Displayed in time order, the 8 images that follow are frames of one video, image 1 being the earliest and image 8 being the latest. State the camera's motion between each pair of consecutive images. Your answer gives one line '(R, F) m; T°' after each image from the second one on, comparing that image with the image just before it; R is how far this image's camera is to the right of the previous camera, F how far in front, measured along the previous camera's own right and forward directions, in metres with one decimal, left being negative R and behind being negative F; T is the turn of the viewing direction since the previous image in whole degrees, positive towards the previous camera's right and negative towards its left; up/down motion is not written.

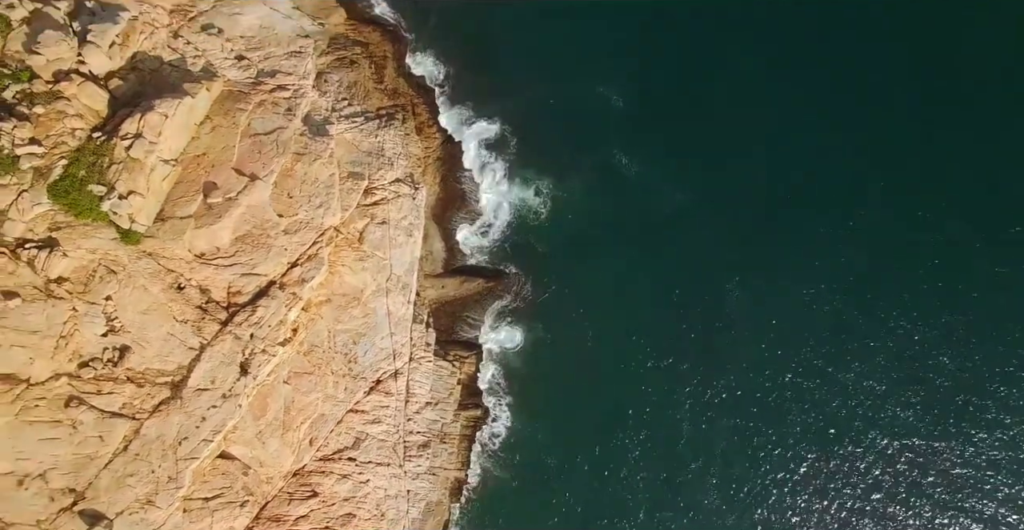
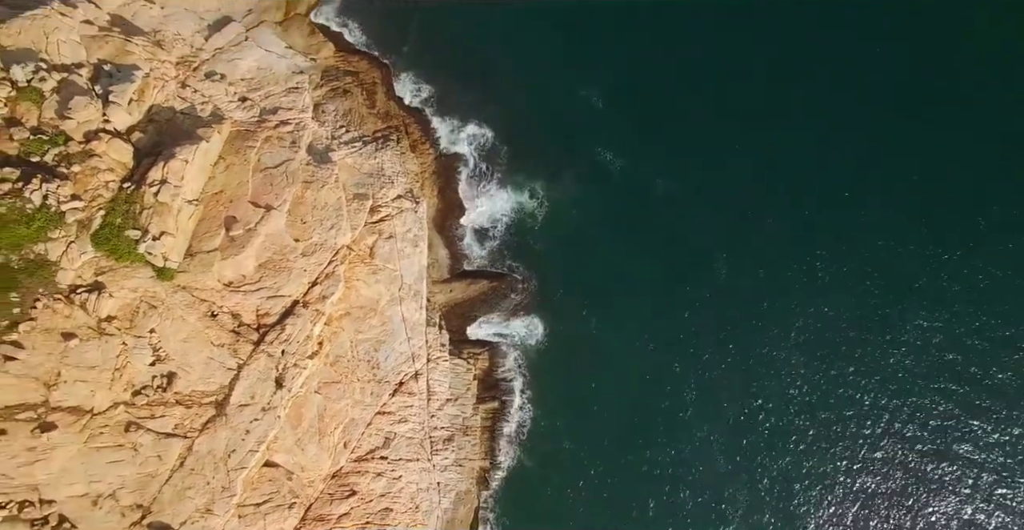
(0.0, -3.1) m; 0°
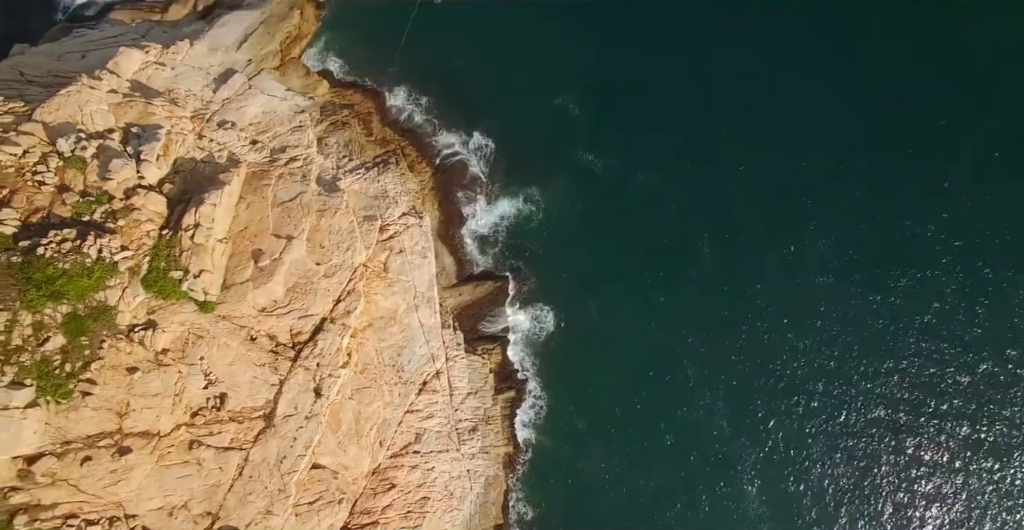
(0.0, -4.1) m; 0°
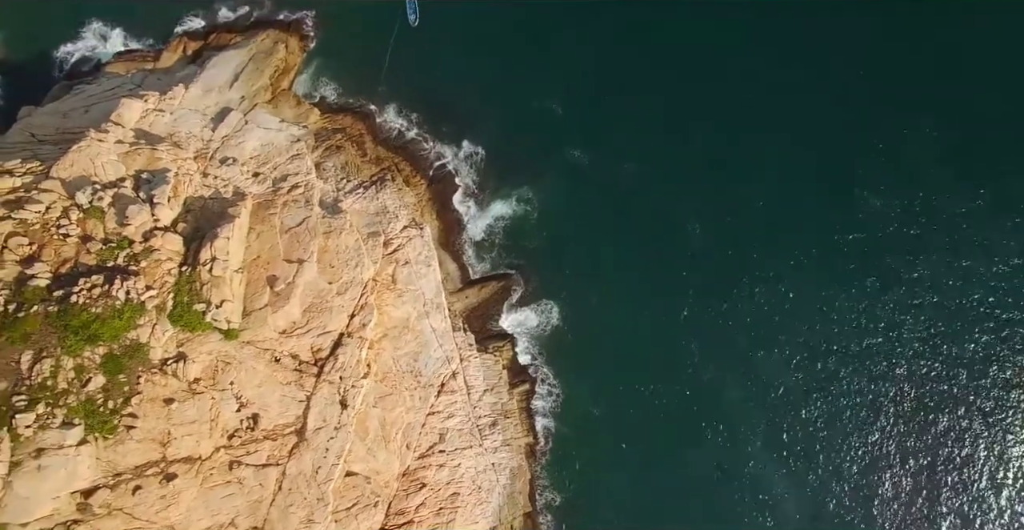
(0.0, -2.2) m; 0°
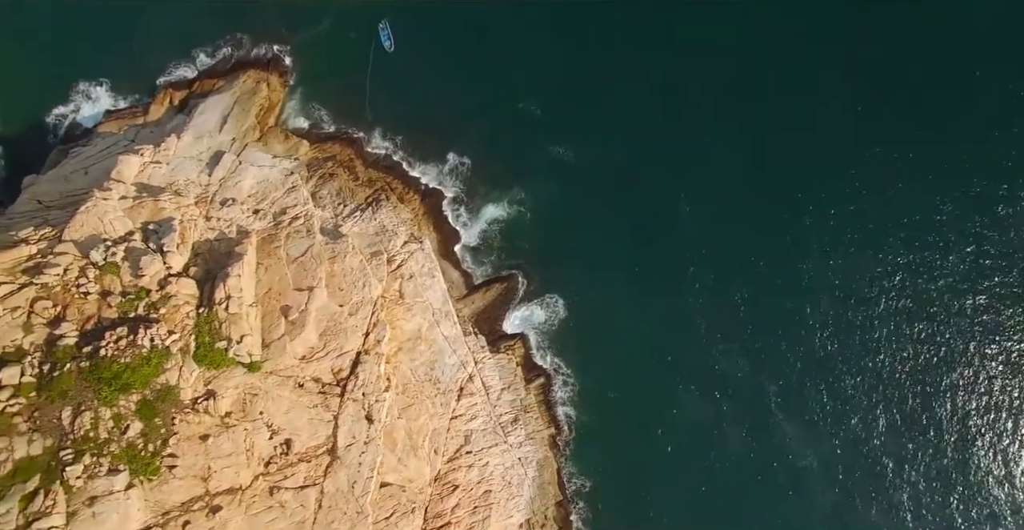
(0.0, -1.7) m; 0°
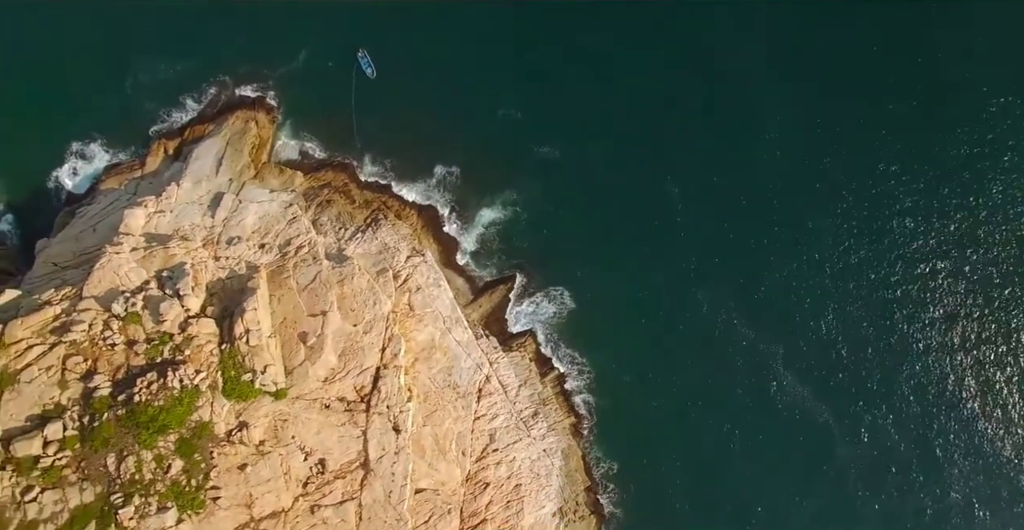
(0.0, -1.8) m; 0°
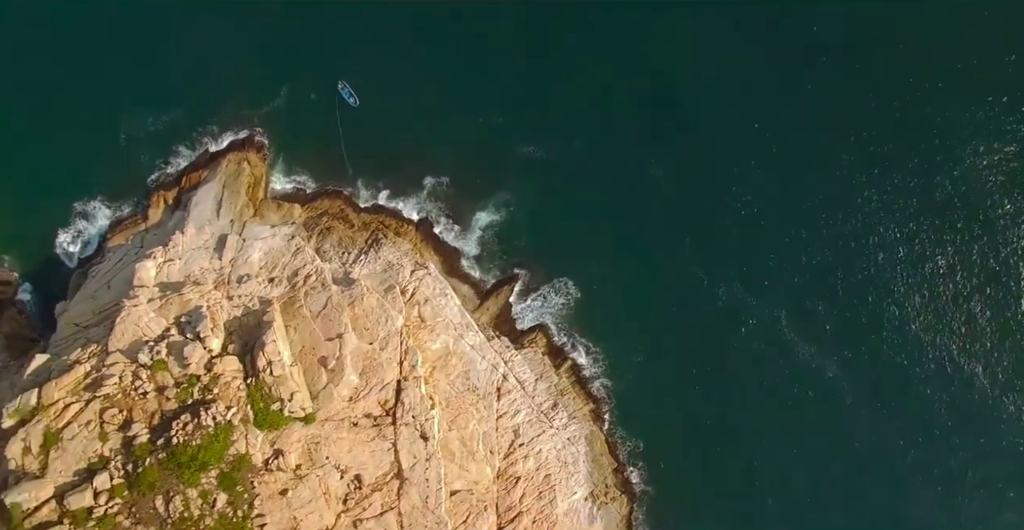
(0.0, -1.7) m; 0°
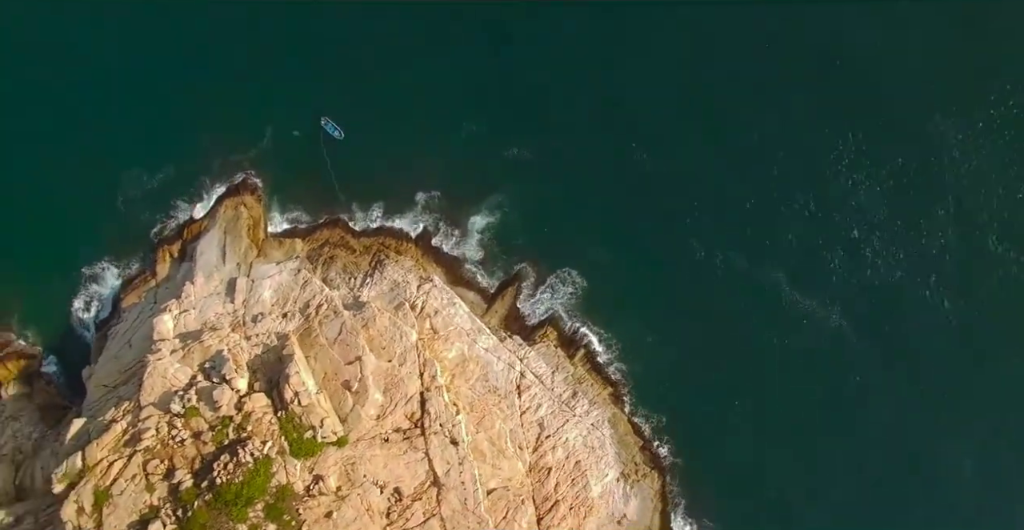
(0.0, -1.7) m; 0°
